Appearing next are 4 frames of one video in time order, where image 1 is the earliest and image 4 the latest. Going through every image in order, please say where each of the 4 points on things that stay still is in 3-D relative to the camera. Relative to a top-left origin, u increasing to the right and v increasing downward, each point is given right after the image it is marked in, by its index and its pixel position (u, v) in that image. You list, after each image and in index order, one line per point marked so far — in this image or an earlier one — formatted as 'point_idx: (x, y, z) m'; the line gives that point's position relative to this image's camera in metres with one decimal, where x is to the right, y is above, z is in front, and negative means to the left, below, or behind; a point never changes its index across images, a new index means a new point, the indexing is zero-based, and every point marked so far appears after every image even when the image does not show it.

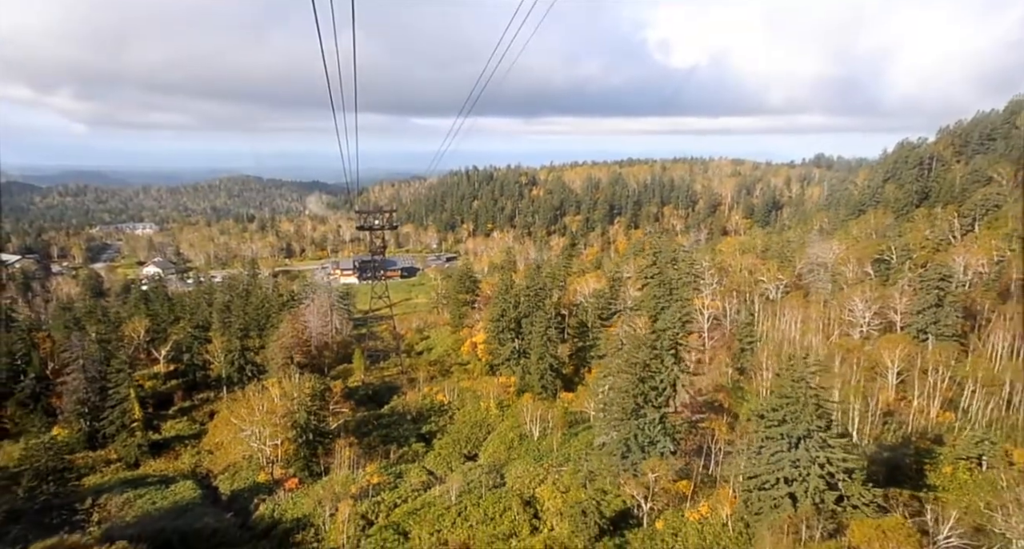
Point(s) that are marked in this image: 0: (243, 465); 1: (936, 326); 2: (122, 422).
0: (-7.4, -5.2, +17.6) m
1: (+13.3, -1.6, +20.2) m
2: (-11.5, -4.3, +18.9) m
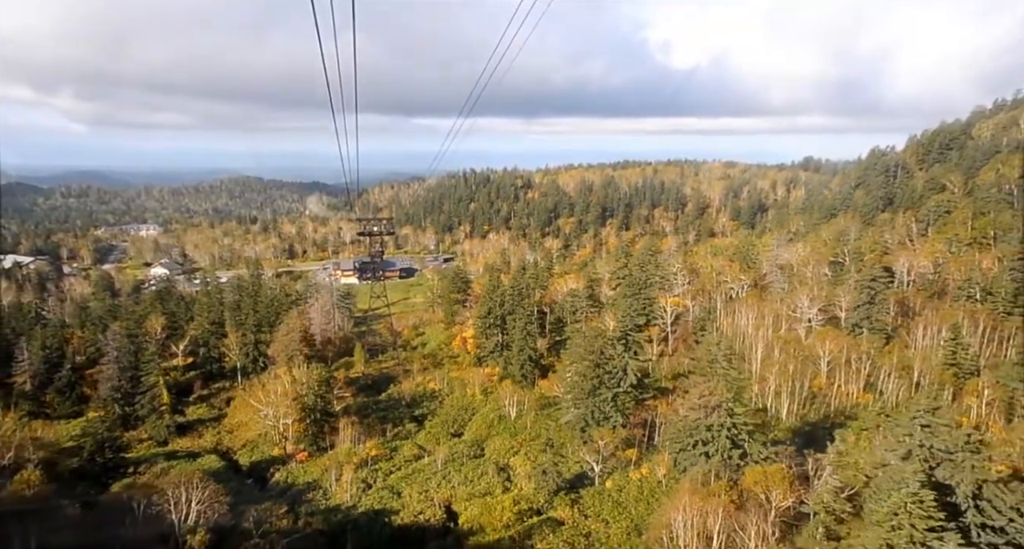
0: (-8.0, -5.3, +20.3) m
1: (+12.7, -1.7, +22.9) m
2: (-12.1, -4.4, +21.5) m
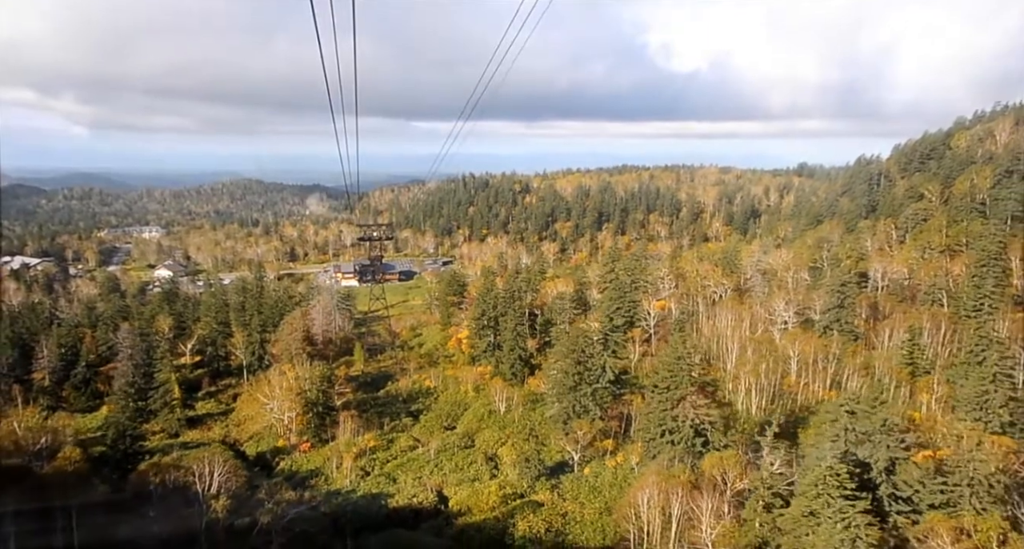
0: (-8.4, -5.4, +21.7) m
1: (+12.4, -1.9, +24.2) m
2: (-12.4, -4.5, +22.9) m
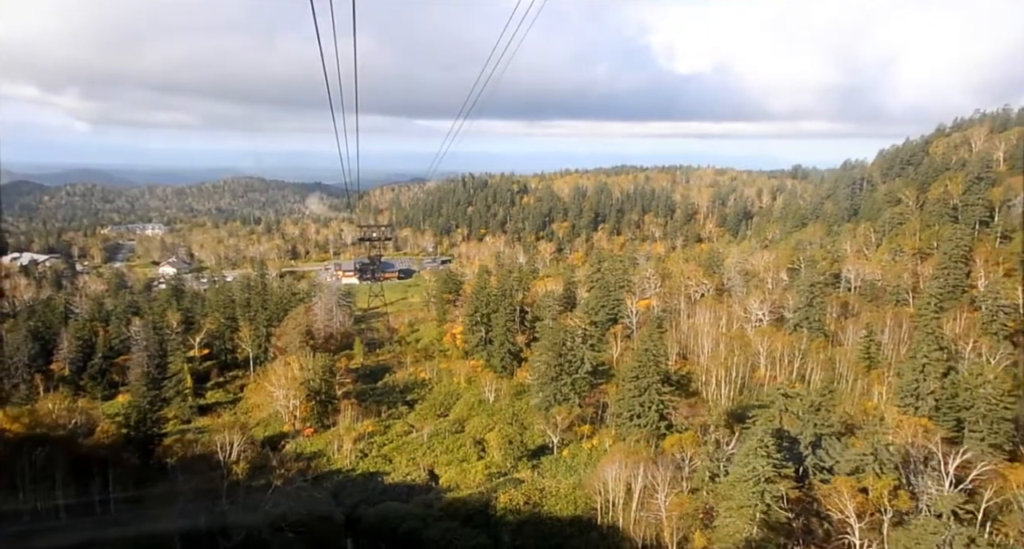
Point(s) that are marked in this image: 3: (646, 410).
0: (-8.8, -5.3, +23.3) m
1: (+12.0, -1.9, +25.9) m
2: (-12.9, -4.4, +24.6) m
3: (+3.8, -3.8, +17.5) m
